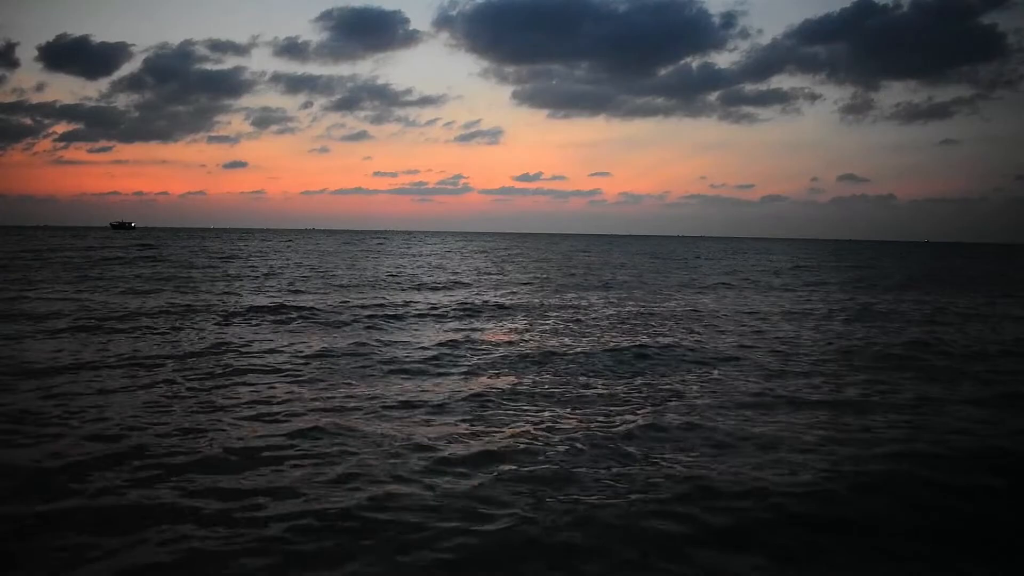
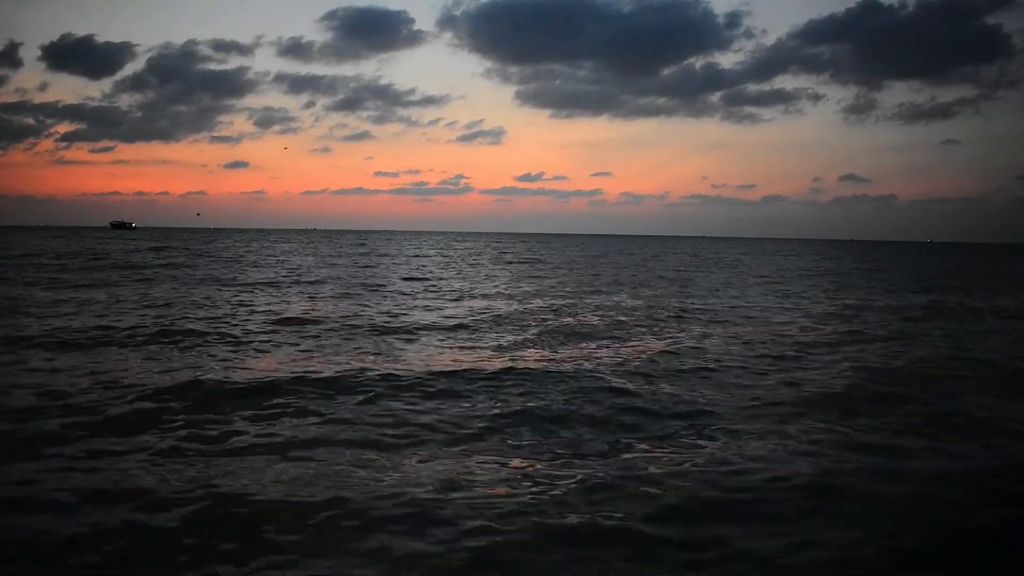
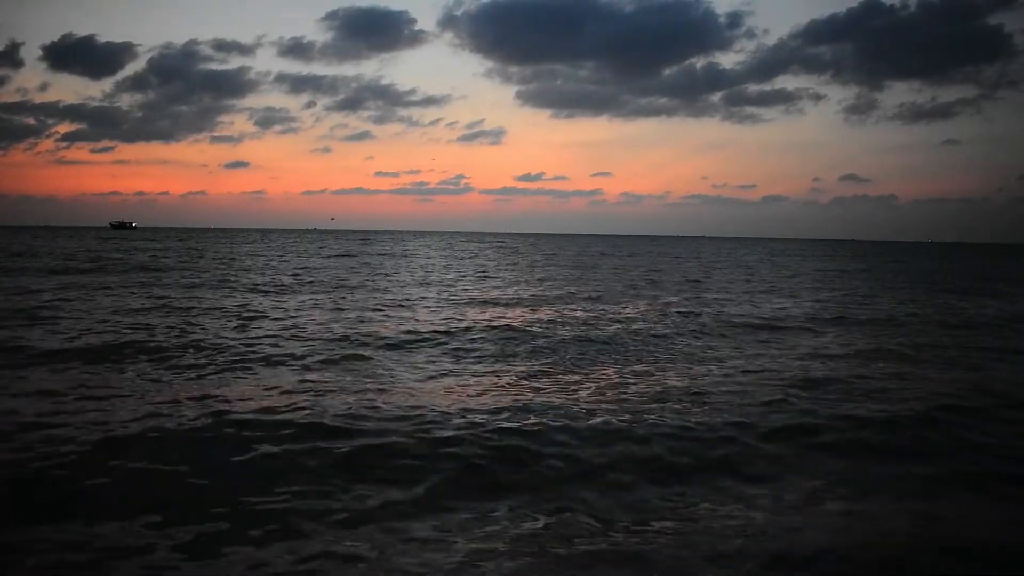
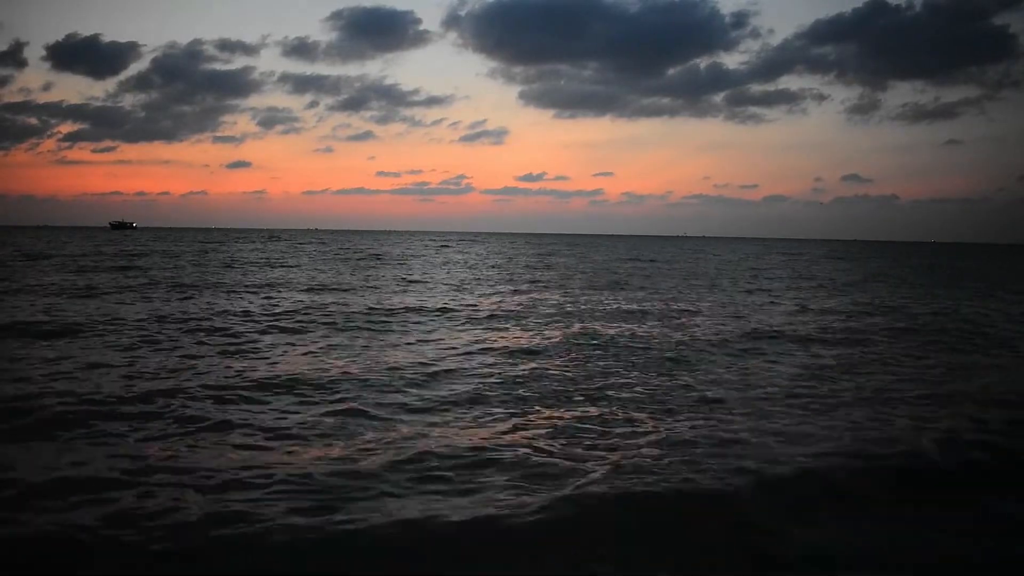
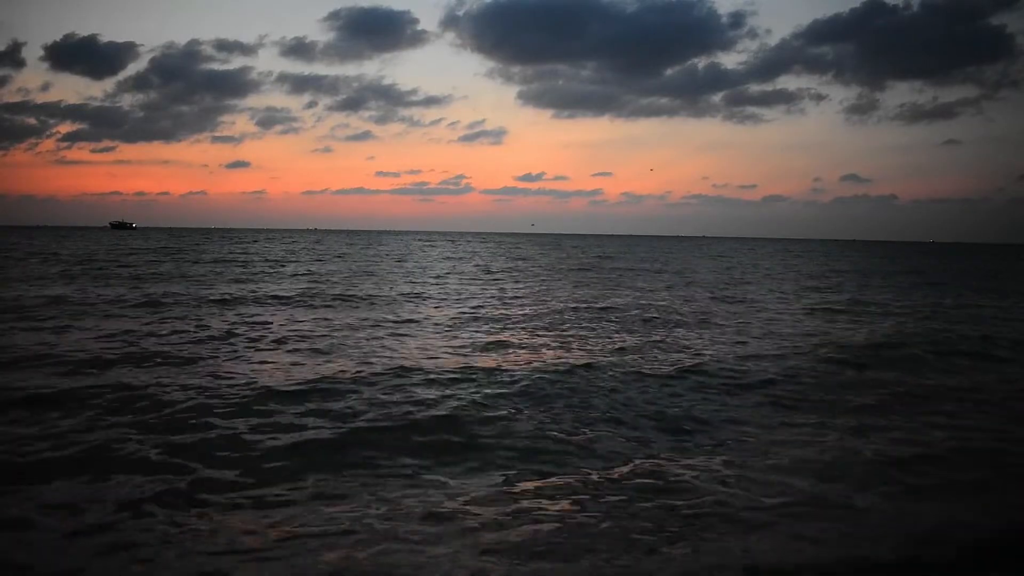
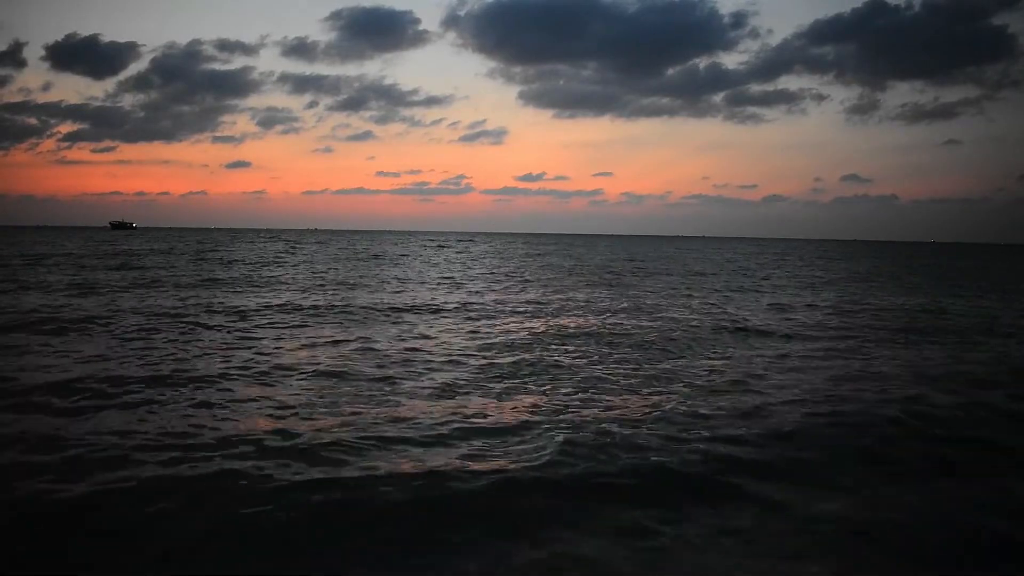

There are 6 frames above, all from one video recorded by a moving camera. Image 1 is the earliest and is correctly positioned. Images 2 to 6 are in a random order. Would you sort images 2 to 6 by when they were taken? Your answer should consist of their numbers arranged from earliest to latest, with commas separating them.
2, 3, 5, 6, 4
